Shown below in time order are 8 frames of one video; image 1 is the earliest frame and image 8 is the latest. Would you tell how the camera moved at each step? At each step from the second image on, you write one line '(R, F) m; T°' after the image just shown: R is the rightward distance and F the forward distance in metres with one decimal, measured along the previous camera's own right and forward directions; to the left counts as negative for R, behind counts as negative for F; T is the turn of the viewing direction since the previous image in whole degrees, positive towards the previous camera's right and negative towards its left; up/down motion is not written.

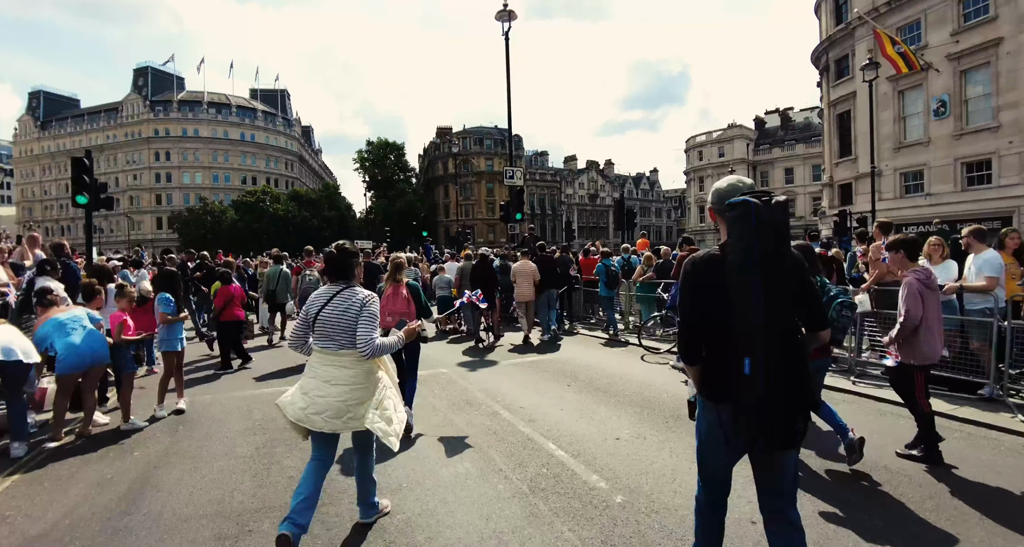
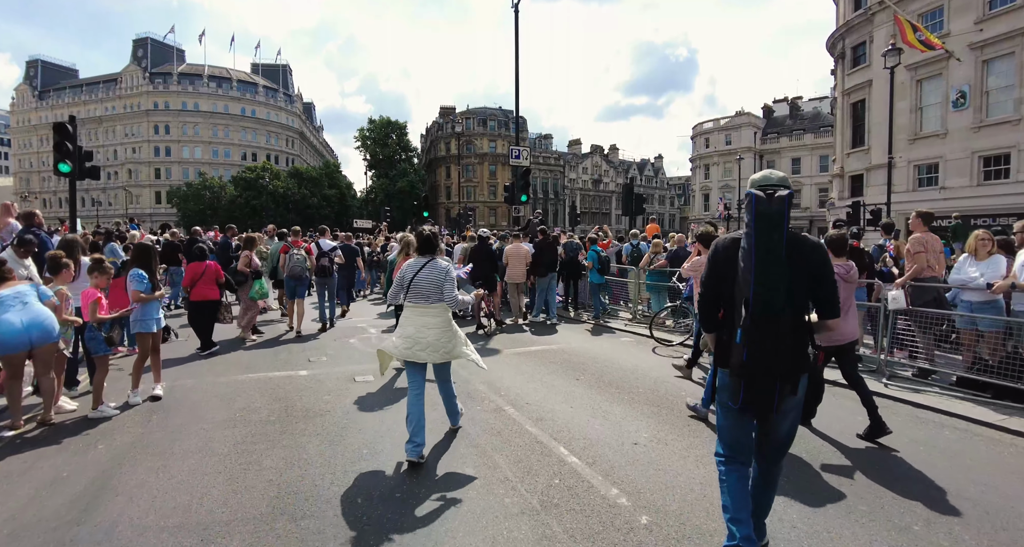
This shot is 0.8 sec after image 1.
(-0.1, +0.6) m; 0°
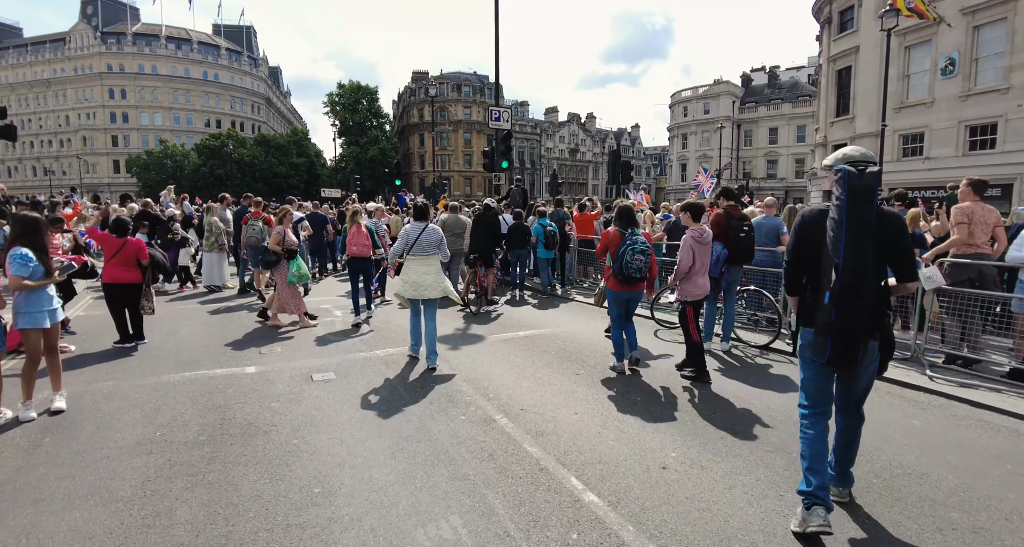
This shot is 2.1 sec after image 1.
(-0.1, +1.1) m; +3°
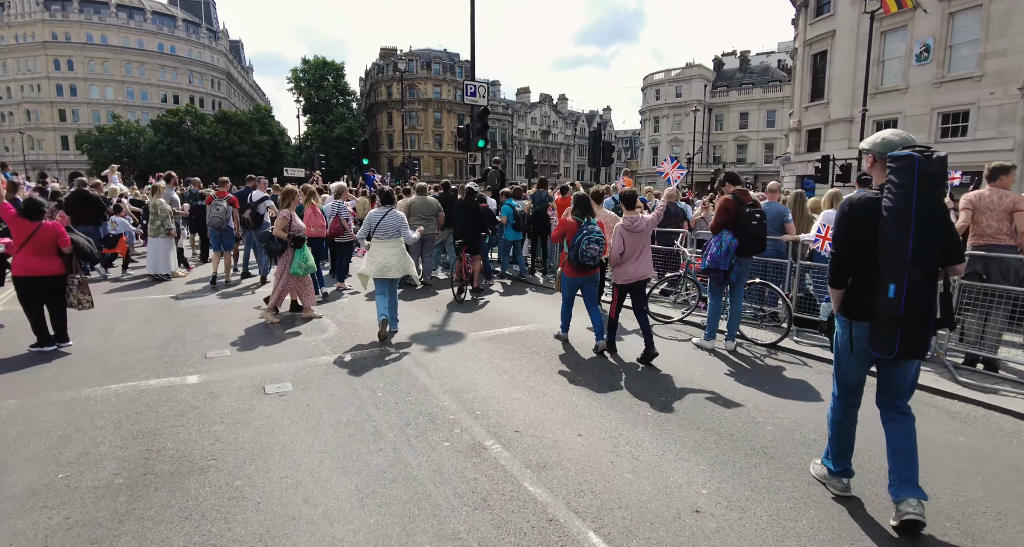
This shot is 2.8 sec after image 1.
(-0.2, +0.8) m; +3°
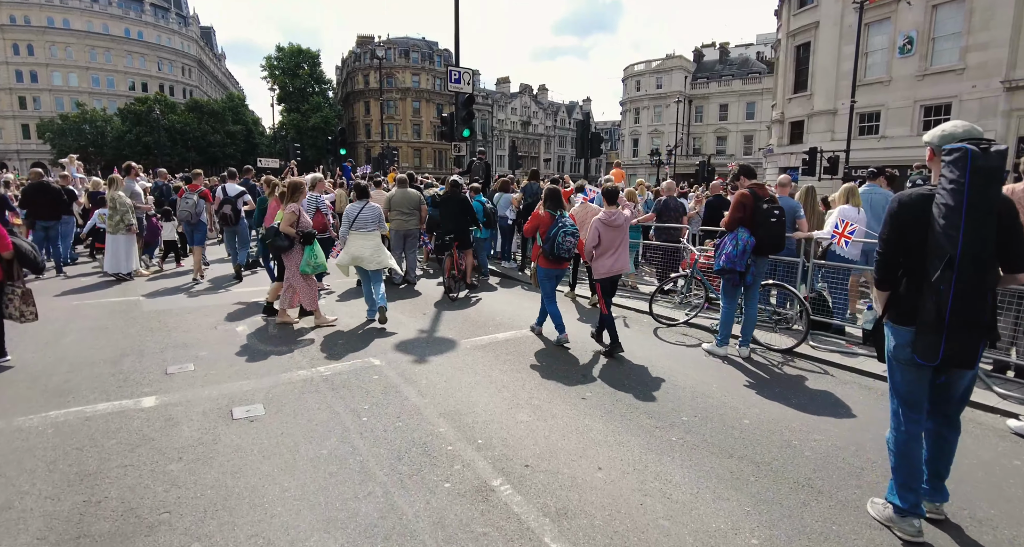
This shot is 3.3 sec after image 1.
(-0.2, +0.6) m; +2°
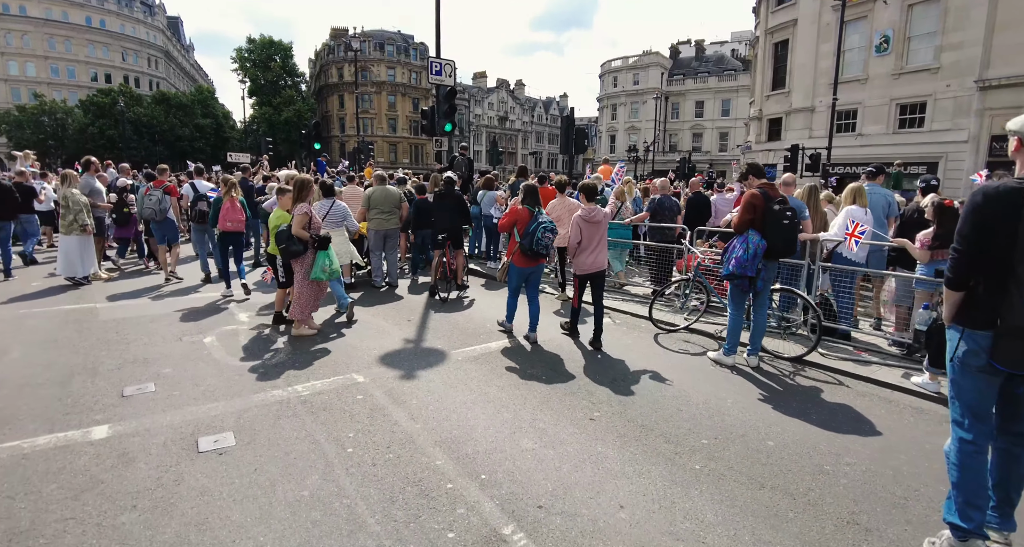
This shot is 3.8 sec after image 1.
(-0.2, +0.4) m; +2°
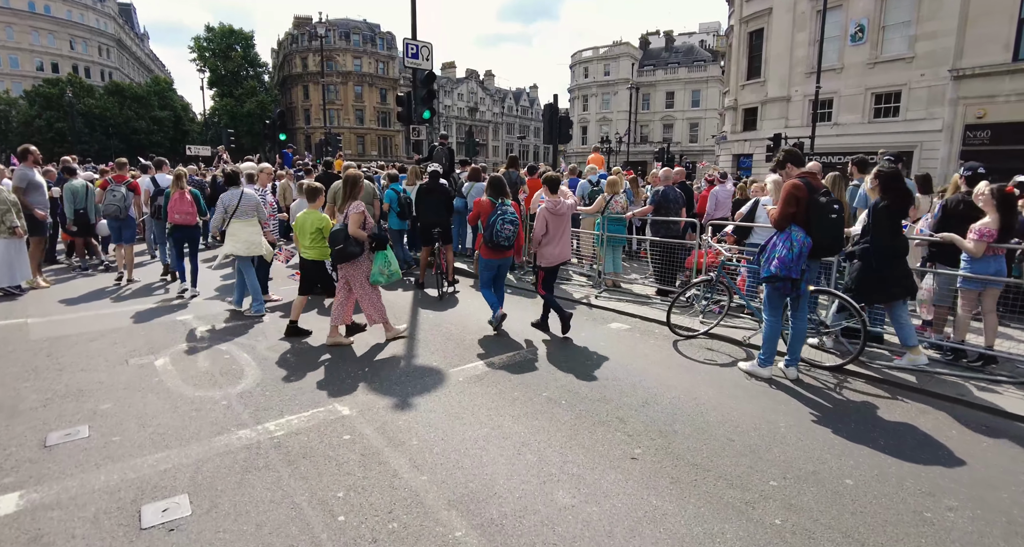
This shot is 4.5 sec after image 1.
(-0.3, +0.8) m; +3°
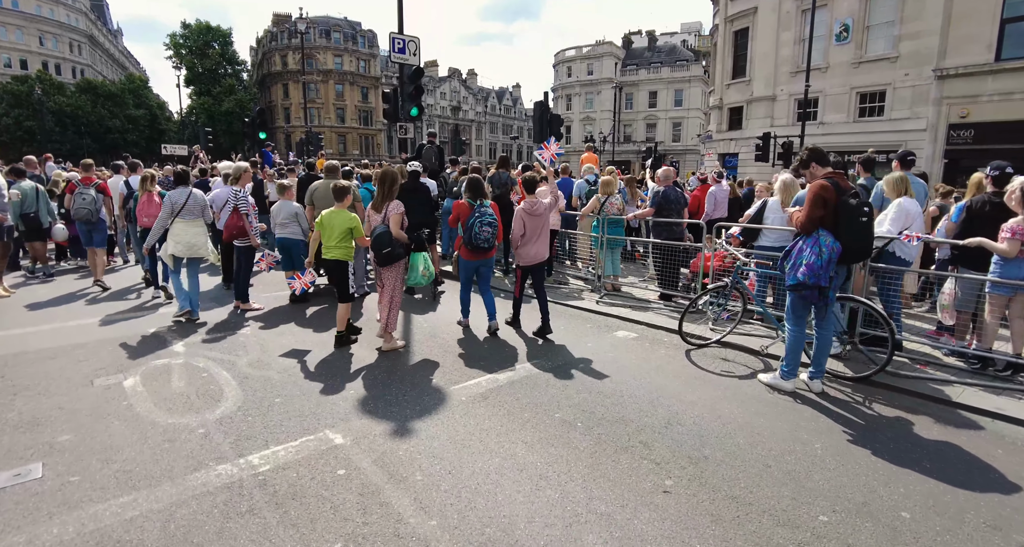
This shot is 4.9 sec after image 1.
(-0.2, +0.4) m; +2°
